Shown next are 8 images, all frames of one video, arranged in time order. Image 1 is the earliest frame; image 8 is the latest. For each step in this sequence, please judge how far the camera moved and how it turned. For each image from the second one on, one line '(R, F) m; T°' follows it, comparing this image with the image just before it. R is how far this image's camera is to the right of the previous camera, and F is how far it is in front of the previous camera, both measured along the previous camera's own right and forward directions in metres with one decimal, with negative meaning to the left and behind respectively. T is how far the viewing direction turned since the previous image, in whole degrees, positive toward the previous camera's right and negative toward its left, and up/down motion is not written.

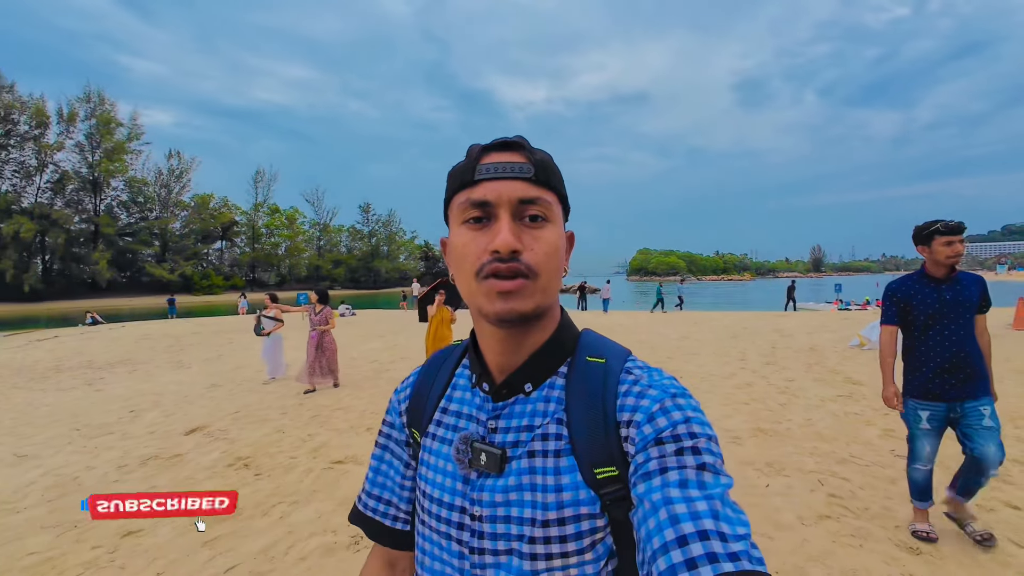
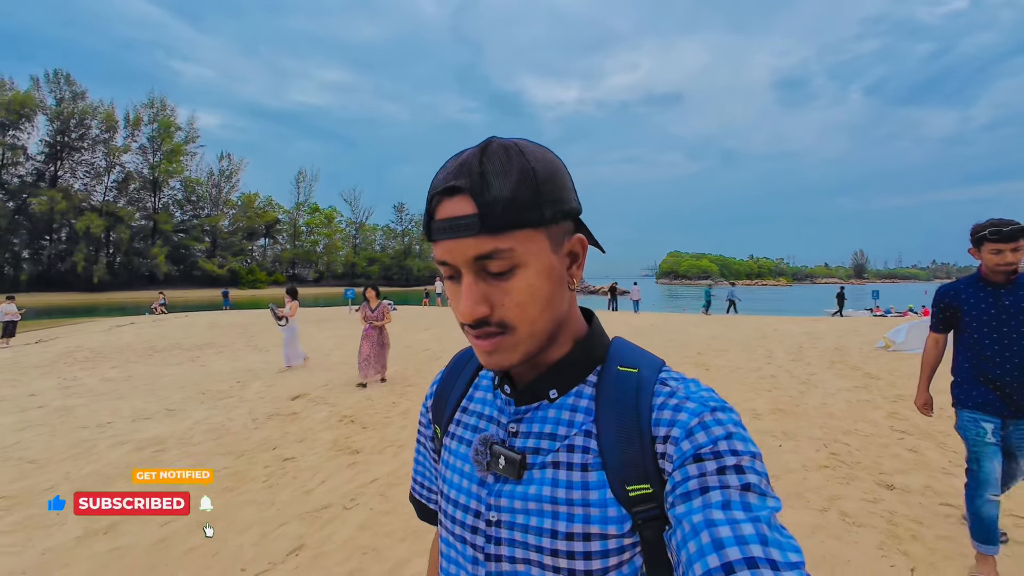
(-0.4, -1.0) m; -4°
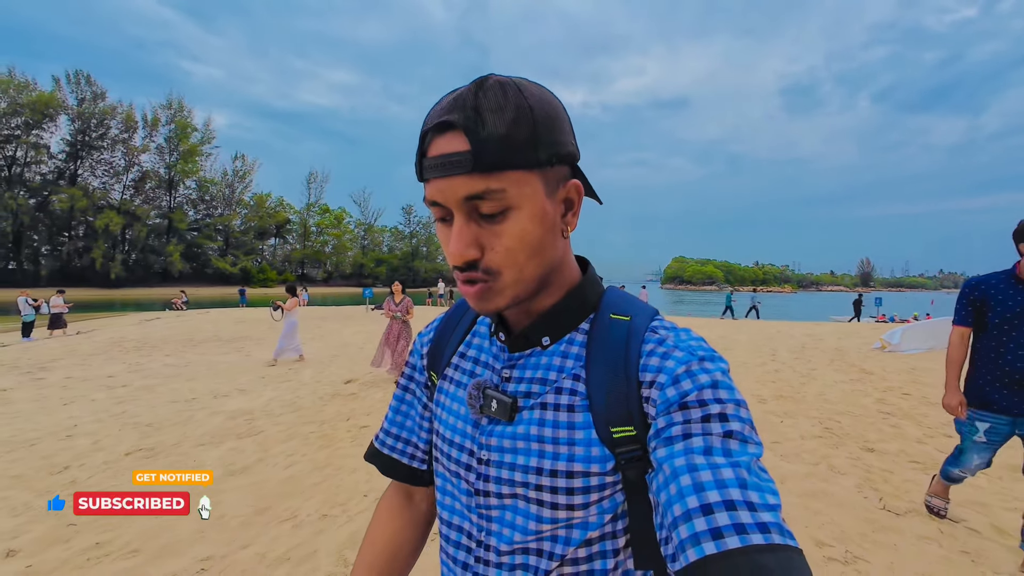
(-0.5, -0.8) m; -1°
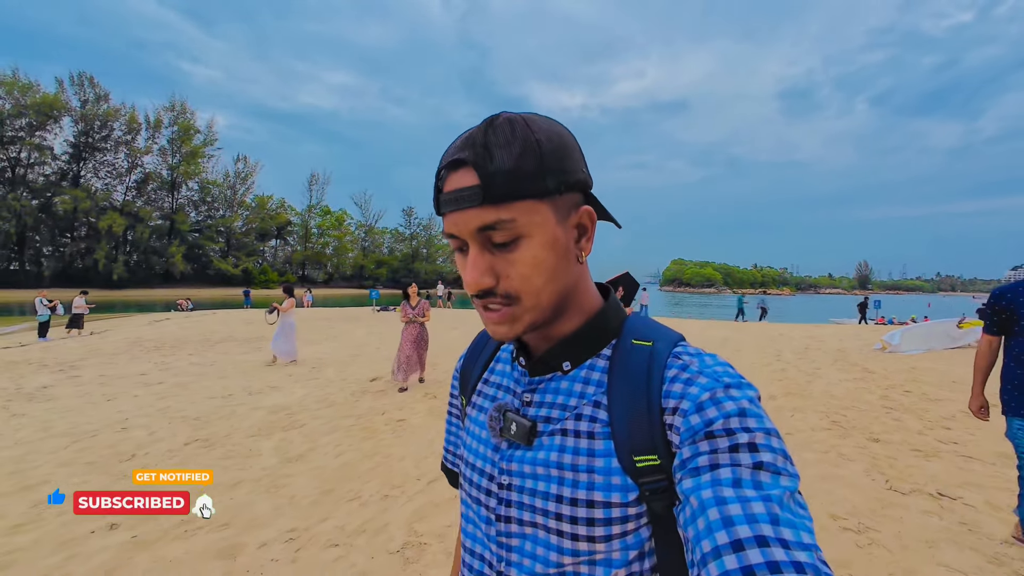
(-0.4, -0.4) m; 0°
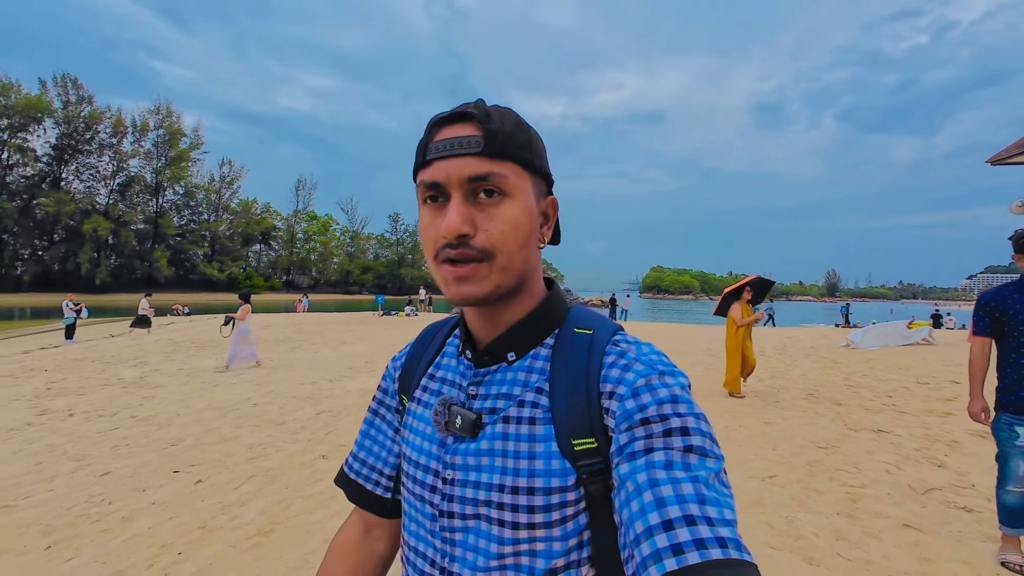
(-1.2, -1.5) m; +3°
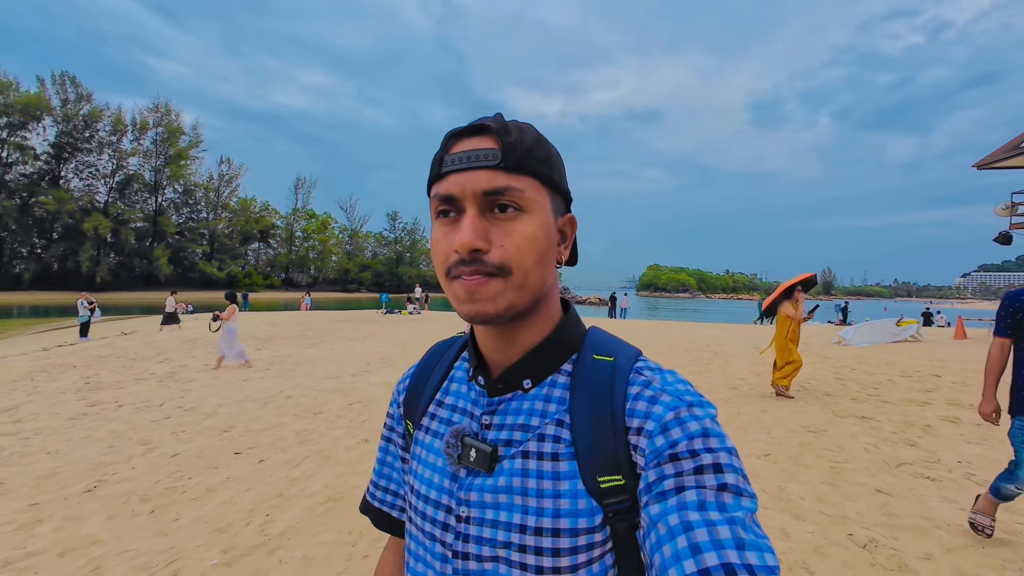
(-0.3, -0.5) m; 0°
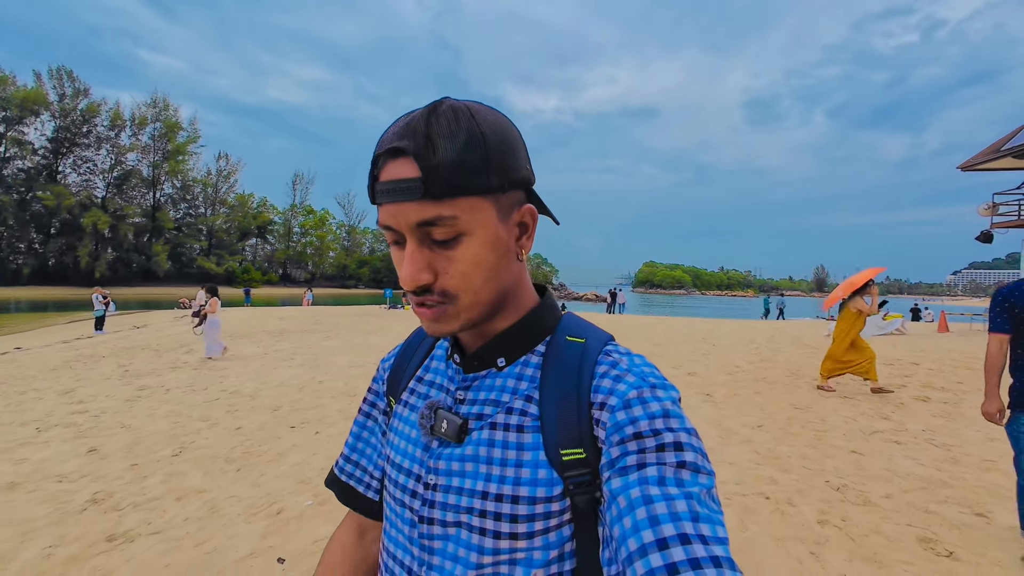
(-0.4, -0.6) m; +1°
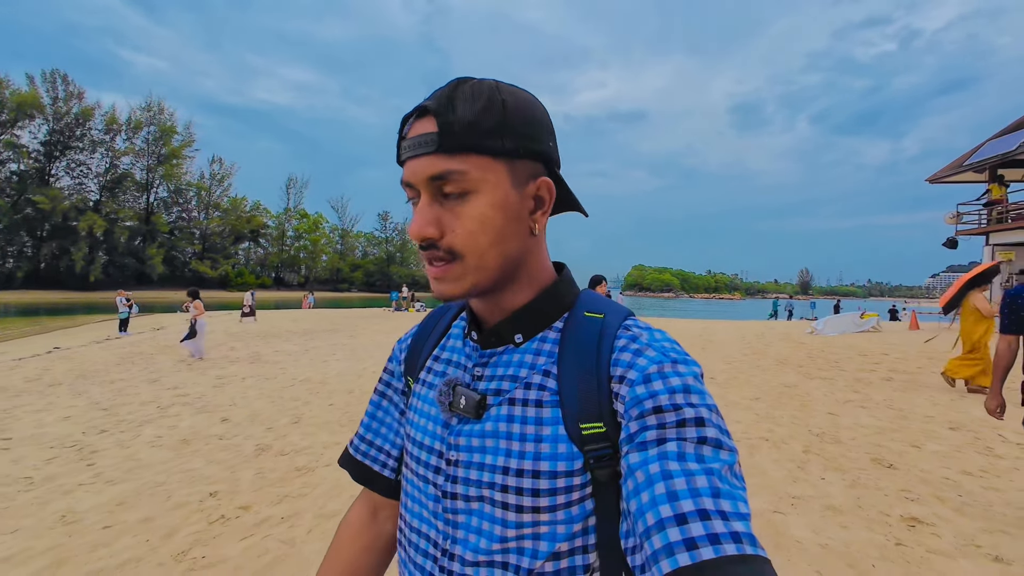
(-0.9, -1.2) m; +1°
